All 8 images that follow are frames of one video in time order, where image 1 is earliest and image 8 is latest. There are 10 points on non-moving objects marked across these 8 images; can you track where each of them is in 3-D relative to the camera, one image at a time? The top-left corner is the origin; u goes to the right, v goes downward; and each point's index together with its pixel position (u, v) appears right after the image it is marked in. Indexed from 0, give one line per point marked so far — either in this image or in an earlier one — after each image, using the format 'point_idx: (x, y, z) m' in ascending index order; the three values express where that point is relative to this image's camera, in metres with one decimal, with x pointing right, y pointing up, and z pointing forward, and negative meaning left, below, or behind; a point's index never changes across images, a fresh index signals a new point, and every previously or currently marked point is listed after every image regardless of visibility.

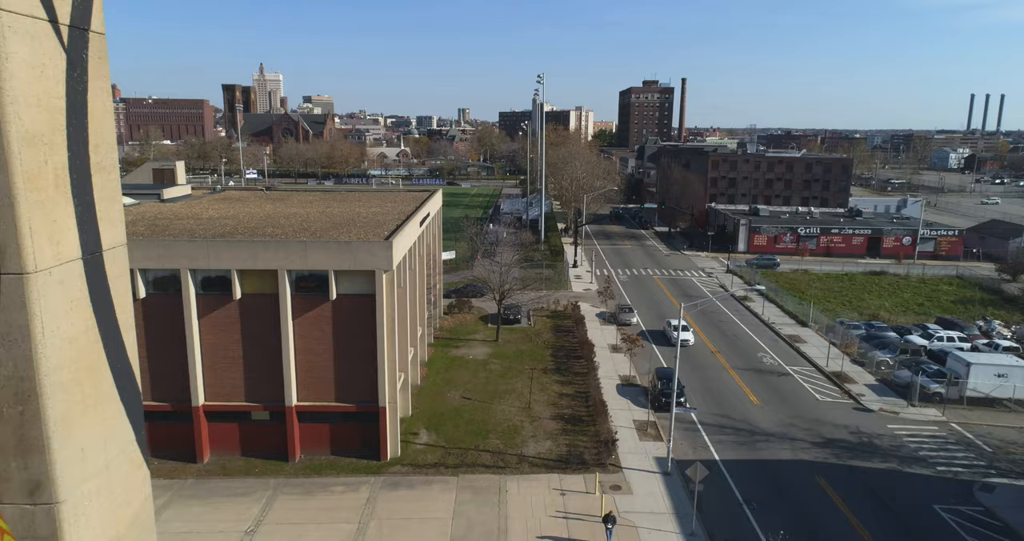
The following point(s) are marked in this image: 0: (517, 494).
0: (+0.1, -6.6, +18.9) m
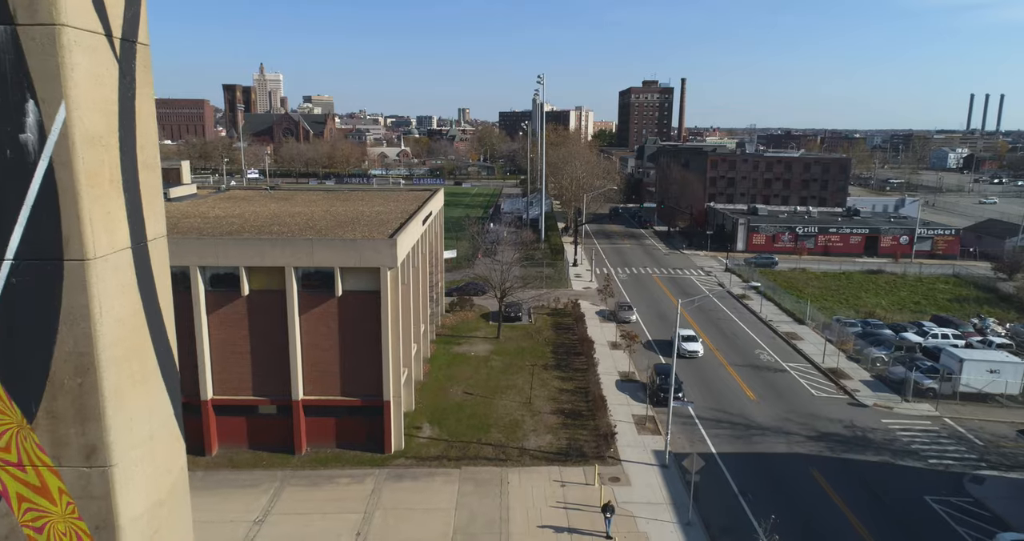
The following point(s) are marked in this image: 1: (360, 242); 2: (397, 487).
0: (+0.2, -6.5, +19.4) m
1: (-4.7, +0.9, +19.7) m
2: (-3.5, -6.6, +19.4) m
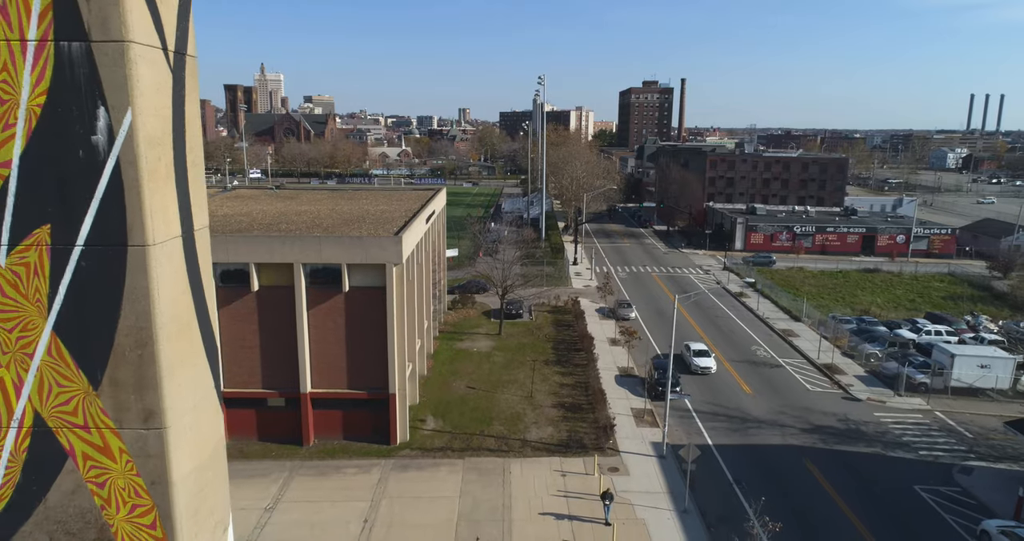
0: (+0.2, -6.4, +20.0) m
1: (-4.6, +1.0, +20.3) m
2: (-3.4, -6.4, +20.0) m
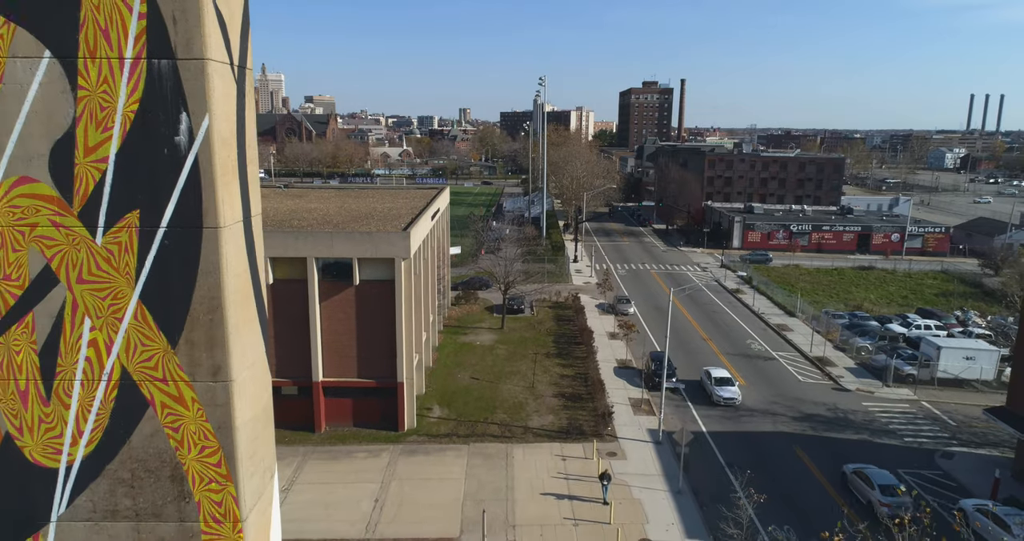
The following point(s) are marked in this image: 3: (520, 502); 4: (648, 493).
0: (+0.3, -6.2, +21.0) m
1: (-4.5, +1.2, +21.3) m
2: (-3.3, -6.2, +21.0) m
3: (+0.2, -6.7, +18.6) m
4: (+4.1, -6.6, +19.1) m
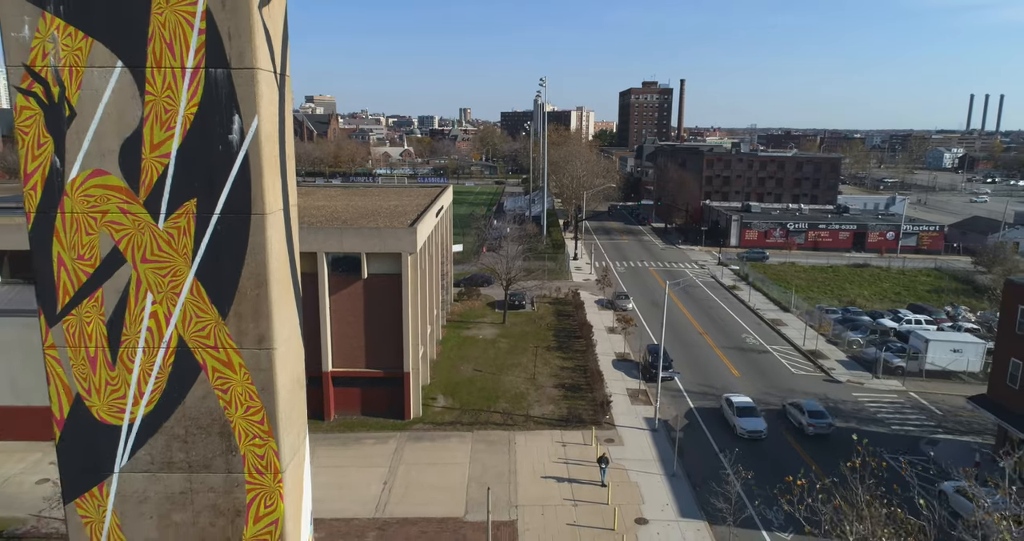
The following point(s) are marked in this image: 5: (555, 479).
0: (+0.4, -6.0, +21.9) m
1: (-4.5, +1.4, +22.2) m
2: (-3.3, -6.0, +21.9) m
3: (+0.3, -6.5, +19.5) m
4: (+4.1, -6.4, +20.0) m
5: (+1.3, -6.4, +19.8) m
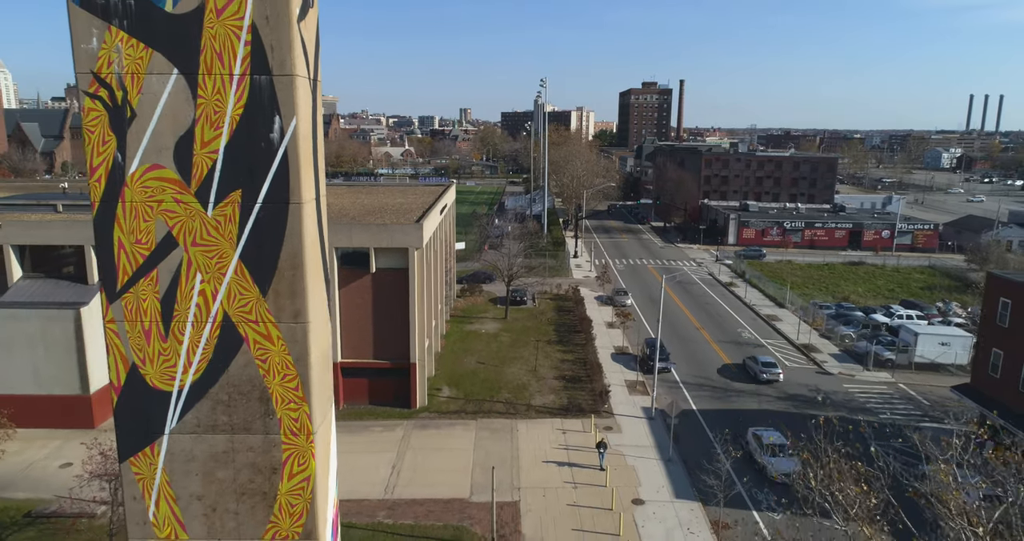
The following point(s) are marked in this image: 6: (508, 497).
0: (+0.5, -5.8, +22.8) m
1: (-4.4, +1.6, +23.2) m
2: (-3.2, -5.8, +22.8) m
3: (+0.4, -6.3, +20.4) m
4: (+4.2, -6.2, +20.9) m
5: (+1.4, -6.2, +20.7) m
6: (-0.1, -6.7, +18.9) m
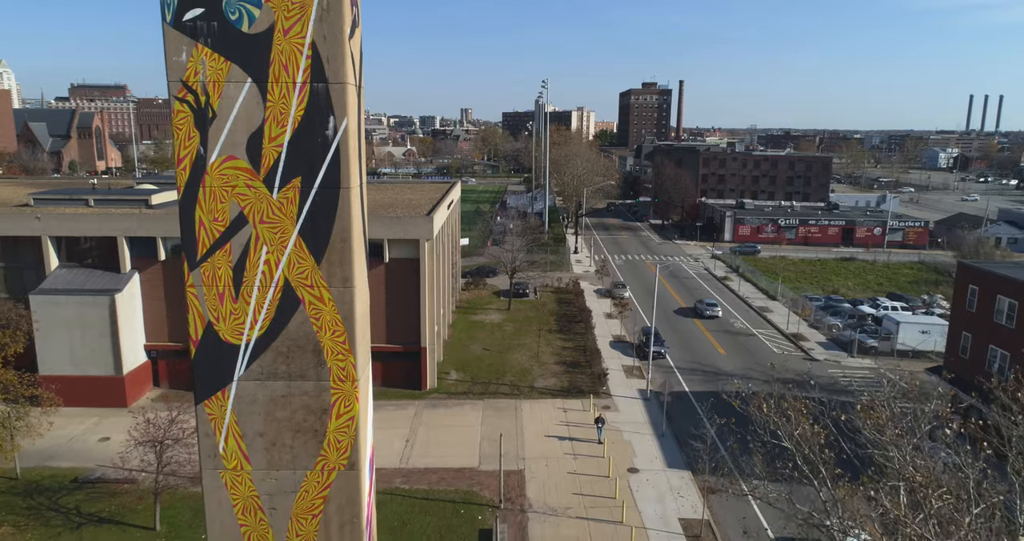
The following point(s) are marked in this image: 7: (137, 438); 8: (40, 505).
0: (+0.6, -5.4, +24.5) m
1: (-4.2, +2.0, +24.9) m
2: (-3.0, -5.4, +24.5) m
3: (+0.6, -5.9, +22.1) m
4: (+4.4, -5.8, +22.6) m
5: (+1.6, -5.8, +22.4) m
6: (0.0, -6.3, +20.6) m
7: (-10.8, -4.8, +18.4) m
8: (-13.5, -6.7, +18.3) m
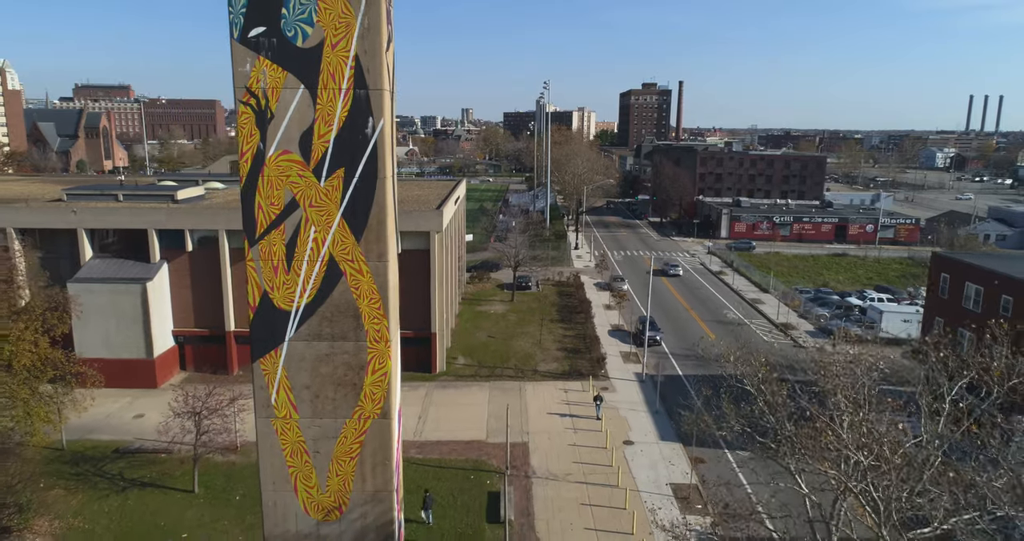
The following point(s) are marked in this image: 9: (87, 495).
0: (+0.8, -5.0, +26.3) m
1: (-4.0, +2.4, +26.6) m
2: (-2.8, -5.0, +26.3) m
3: (+0.7, -5.5, +23.9) m
4: (+4.6, -5.4, +24.4) m
5: (+1.7, -5.4, +24.2) m
6: (+0.2, -5.9, +22.4) m
7: (-10.6, -4.4, +20.2) m
8: (-13.4, -6.3, +20.1) m
9: (-12.5, -6.6, +18.8) m
